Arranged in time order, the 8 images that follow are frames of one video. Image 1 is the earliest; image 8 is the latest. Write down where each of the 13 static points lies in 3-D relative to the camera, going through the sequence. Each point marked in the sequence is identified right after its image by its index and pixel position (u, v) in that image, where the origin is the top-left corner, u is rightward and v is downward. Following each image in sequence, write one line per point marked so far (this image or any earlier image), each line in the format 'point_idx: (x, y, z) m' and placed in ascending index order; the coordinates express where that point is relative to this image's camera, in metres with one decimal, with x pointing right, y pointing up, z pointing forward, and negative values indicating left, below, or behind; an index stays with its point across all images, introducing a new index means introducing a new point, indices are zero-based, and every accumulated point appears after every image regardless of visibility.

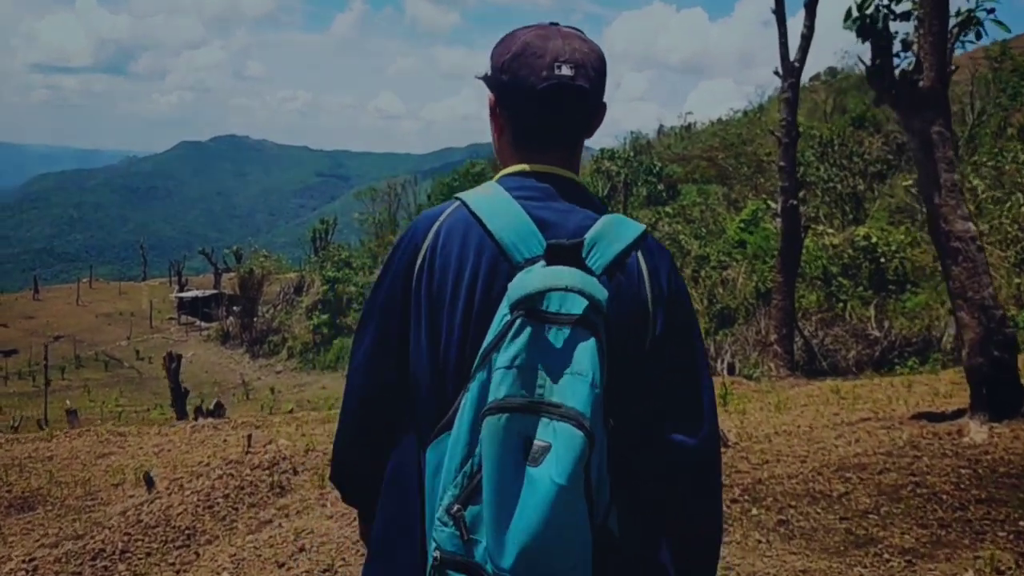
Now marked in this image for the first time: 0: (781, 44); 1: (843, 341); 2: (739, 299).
0: (+3.0, +2.7, +10.0) m
1: (+4.7, -0.8, +12.6) m
2: (+3.8, -0.2, +15.1) m
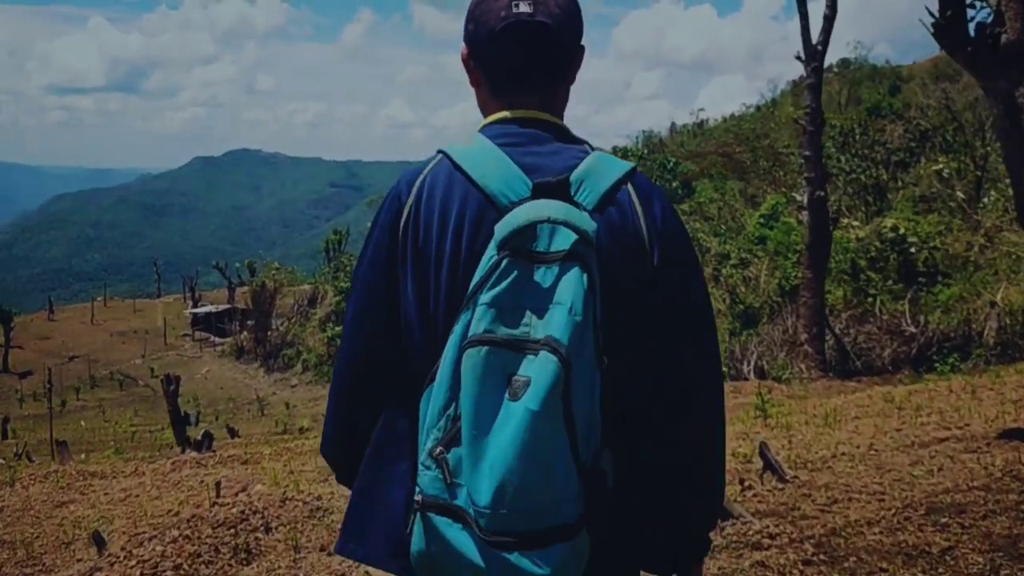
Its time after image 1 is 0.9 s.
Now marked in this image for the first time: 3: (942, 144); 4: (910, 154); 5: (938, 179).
0: (+3.0, +2.7, +9.5) m
1: (+4.9, -0.7, +12.0) m
2: (+4.0, -0.1, +14.5) m
3: (+9.3, +3.1, +19.6) m
4: (+8.6, +2.9, +19.6) m
5: (+8.3, +2.1, +17.3) m
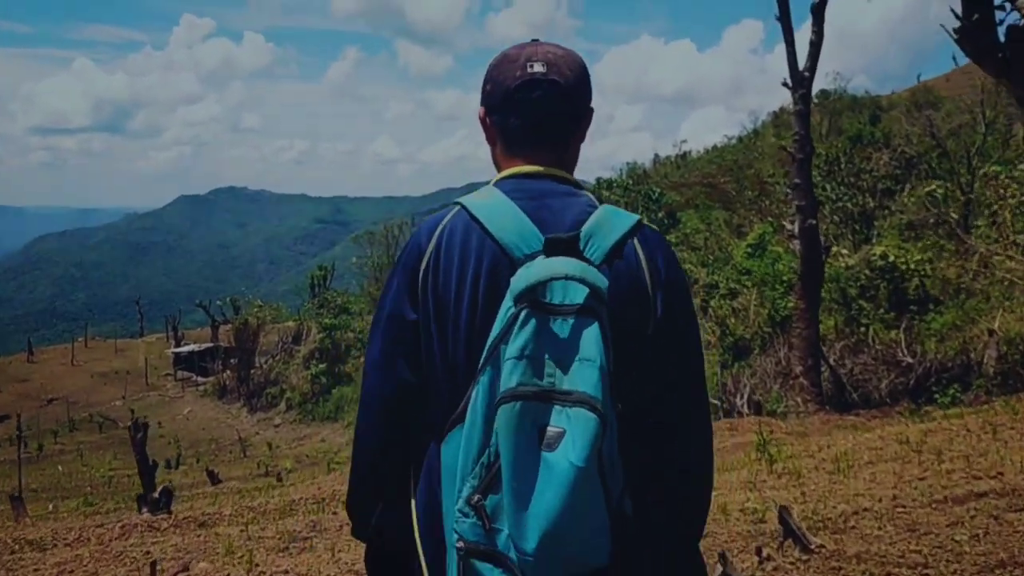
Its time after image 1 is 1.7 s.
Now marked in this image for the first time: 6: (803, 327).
0: (+2.8, +2.4, +9.3) m
1: (+4.7, -1.1, +11.8) m
2: (+3.8, -0.6, +14.3) m
3: (+9.0, +2.5, +19.5) m
4: (+8.3, +2.3, +19.5) m
5: (+8.0, +1.6, +17.2) m
6: (+3.7, -0.5, +11.4) m
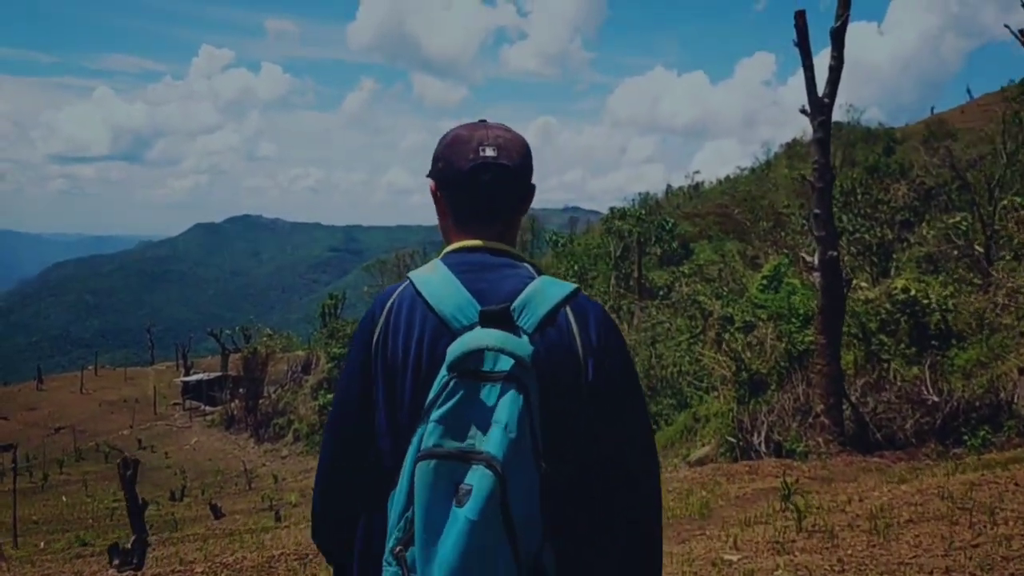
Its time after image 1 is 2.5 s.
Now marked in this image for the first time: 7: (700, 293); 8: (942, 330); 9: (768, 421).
0: (+2.9, +2.1, +9.0) m
1: (+4.8, -1.5, +11.3) m
2: (+3.9, -1.1, +13.9) m
3: (+9.2, +1.8, +19.1) m
4: (+8.5, +1.6, +19.2) m
5: (+8.2, +1.0, +16.8) m
6: (+3.8, -0.9, +11.0) m
7: (+4.0, -0.1, +18.9) m
8: (+6.4, -0.6, +13.4) m
9: (+3.4, -1.8, +12.0) m
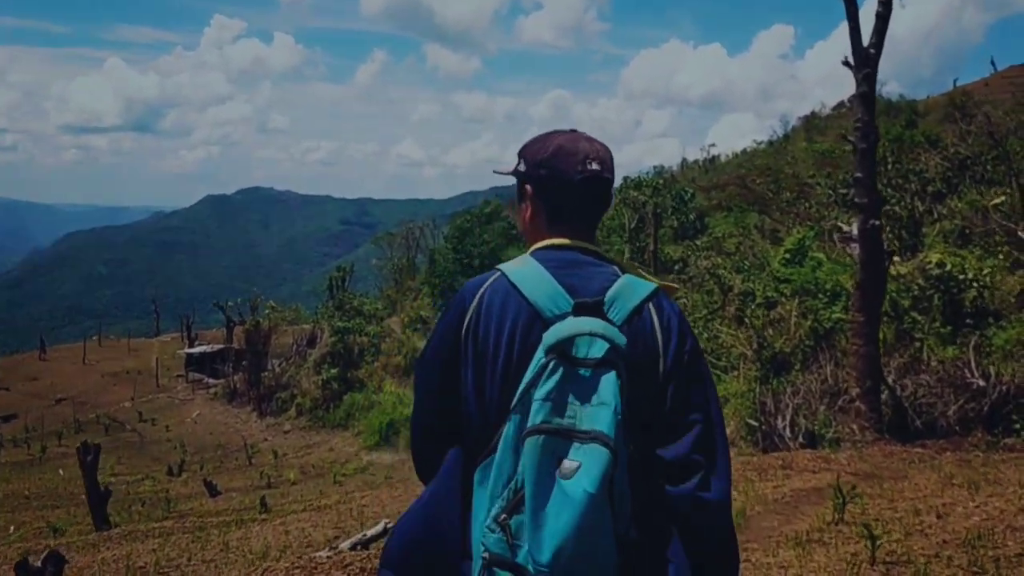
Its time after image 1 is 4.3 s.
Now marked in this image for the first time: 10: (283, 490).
0: (+3.0, +2.3, +8.1) m
1: (+4.9, -1.2, +10.5) m
2: (+4.0, -0.8, +13.1) m
3: (+9.4, +2.3, +18.2) m
4: (+8.7, +2.1, +18.2) m
5: (+8.3, +1.4, +15.9) m
6: (+3.9, -0.6, +10.1) m
7: (+4.1, +0.4, +18.1) m
8: (+6.5, -0.3, +12.6) m
9: (+3.5, -1.4, +11.2) m
10: (-4.1, -3.6, +16.3) m
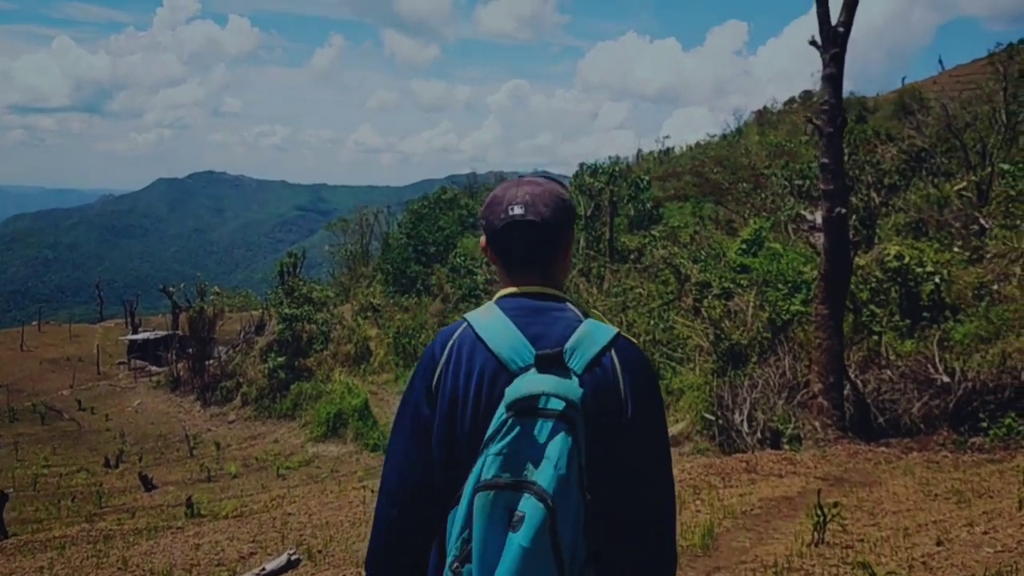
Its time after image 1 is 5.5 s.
0: (+2.6, +2.4, +7.7) m
1: (+4.3, -1.1, +10.3) m
2: (+3.4, -0.6, +12.7) m
3: (+8.5, +2.4, +18.1) m
4: (+7.8, +2.2, +18.1) m
5: (+7.5, +1.5, +15.7) m
6: (+3.3, -0.5, +9.8) m
7: (+3.2, +0.6, +17.7) m
8: (+5.8, -0.2, +12.4) m
9: (+2.9, -1.3, +10.9) m
10: (-5.0, -3.4, +15.7) m
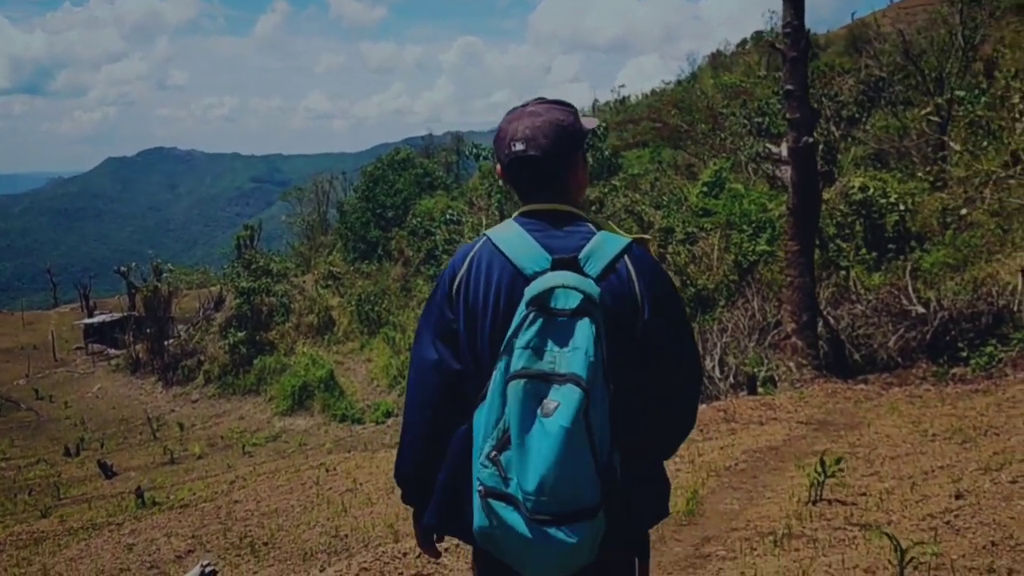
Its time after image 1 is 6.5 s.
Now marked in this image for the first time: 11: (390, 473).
0: (+2.1, +2.9, +7.3) m
1: (+3.9, -0.4, +10.0) m
2: (+2.8, +0.2, +12.4) m
3: (+7.6, +3.8, +17.8) m
4: (+6.9, +3.5, +17.8) m
5: (+6.7, +2.7, +15.5) m
6: (+2.9, +0.1, +9.5) m
7: (+2.4, +1.6, +17.4) m
8: (+5.2, +0.8, +12.1) m
9: (+2.4, -0.6, +10.6) m
10: (-5.5, -3.0, +15.2) m
11: (-1.3, -2.0, +9.6) m
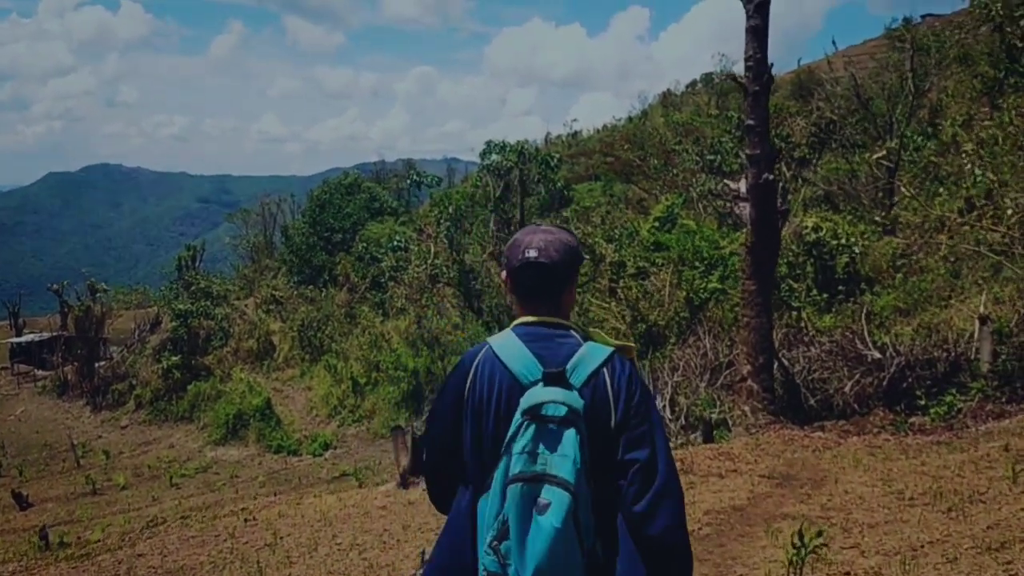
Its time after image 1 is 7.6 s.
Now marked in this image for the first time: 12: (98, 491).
0: (+1.8, +2.6, +7.1) m
1: (+3.4, -0.8, +9.8) m
2: (+2.1, -0.3, +12.2) m
3: (+6.6, +2.9, +17.9) m
4: (+6.0, +2.7, +17.9) m
5: (+5.9, +2.0, +15.5) m
6: (+2.4, -0.3, +9.3) m
7: (+1.5, +1.0, +17.1) m
8: (+4.6, +0.2, +12.0) m
9: (+1.8, -1.1, +10.3) m
10: (-6.4, -3.3, +14.4) m
11: (-1.9, -2.3, +9.0) m
12: (-7.0, -3.4, +15.3) m
